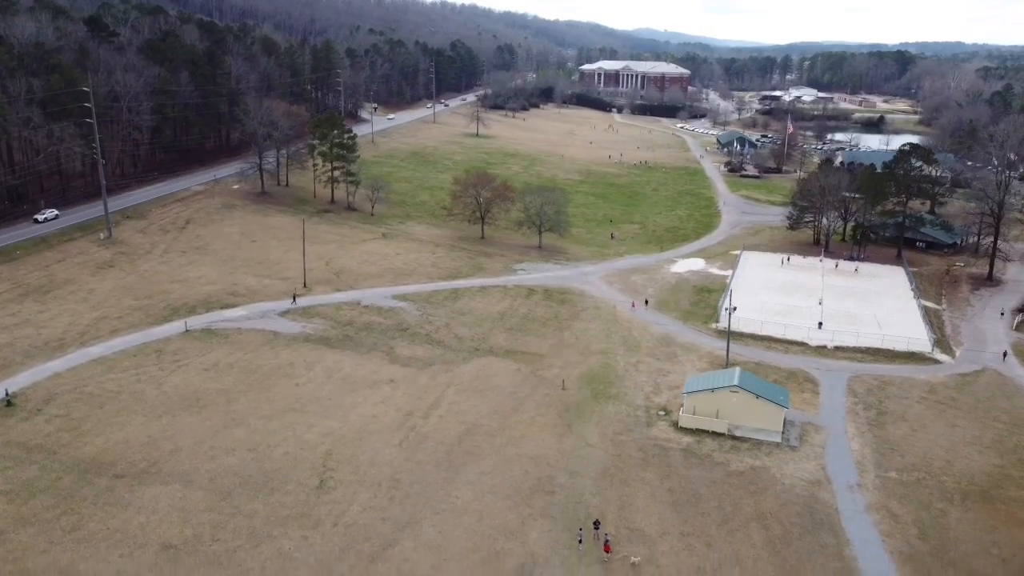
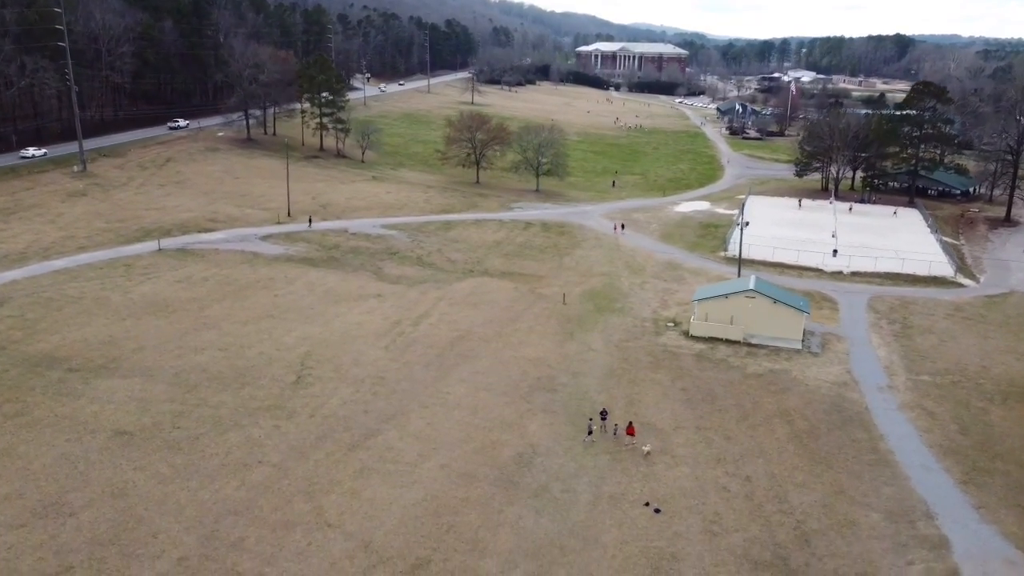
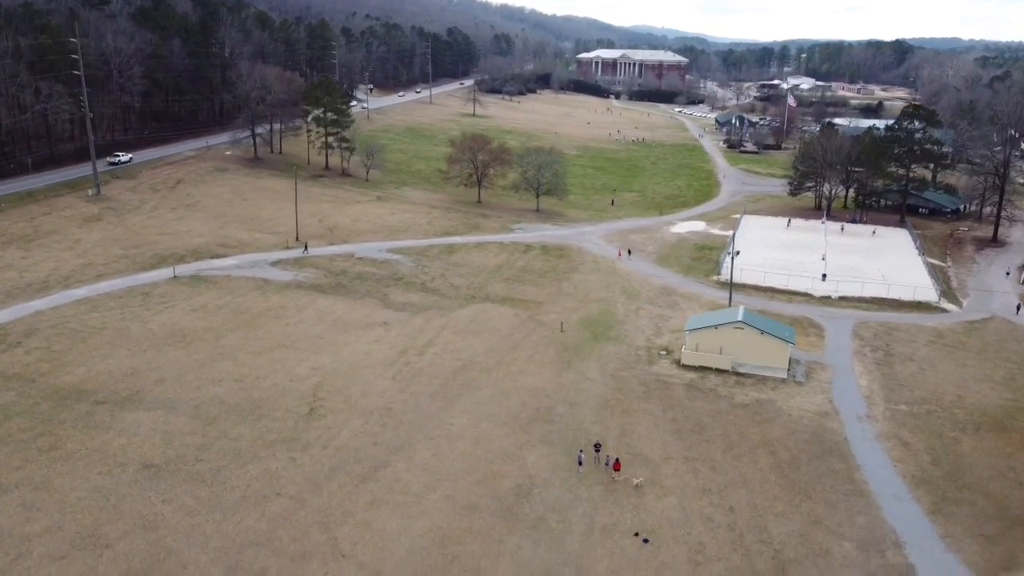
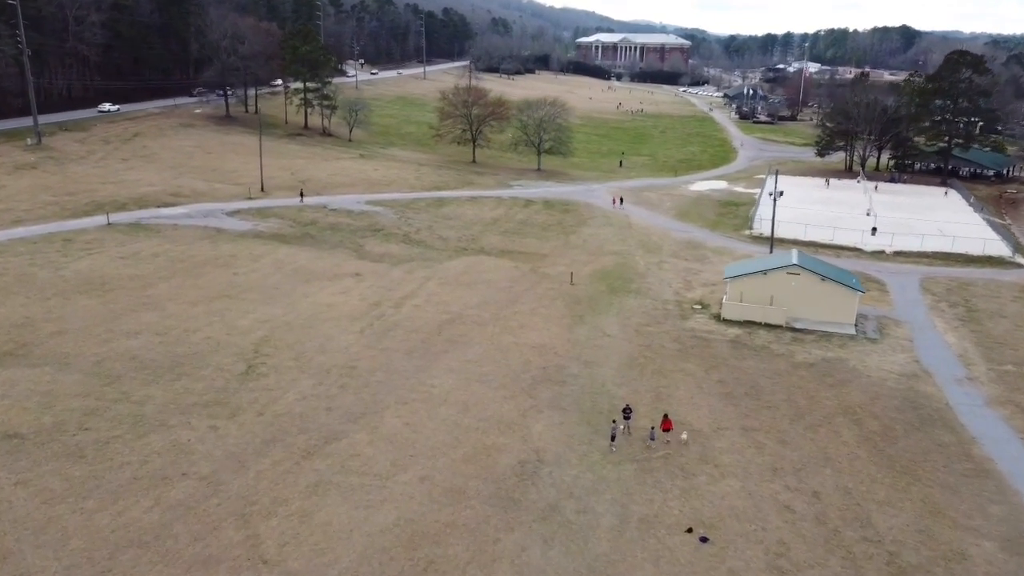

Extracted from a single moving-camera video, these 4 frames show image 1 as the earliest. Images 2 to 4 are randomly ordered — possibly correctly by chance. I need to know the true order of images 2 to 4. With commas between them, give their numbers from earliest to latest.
3, 2, 4
